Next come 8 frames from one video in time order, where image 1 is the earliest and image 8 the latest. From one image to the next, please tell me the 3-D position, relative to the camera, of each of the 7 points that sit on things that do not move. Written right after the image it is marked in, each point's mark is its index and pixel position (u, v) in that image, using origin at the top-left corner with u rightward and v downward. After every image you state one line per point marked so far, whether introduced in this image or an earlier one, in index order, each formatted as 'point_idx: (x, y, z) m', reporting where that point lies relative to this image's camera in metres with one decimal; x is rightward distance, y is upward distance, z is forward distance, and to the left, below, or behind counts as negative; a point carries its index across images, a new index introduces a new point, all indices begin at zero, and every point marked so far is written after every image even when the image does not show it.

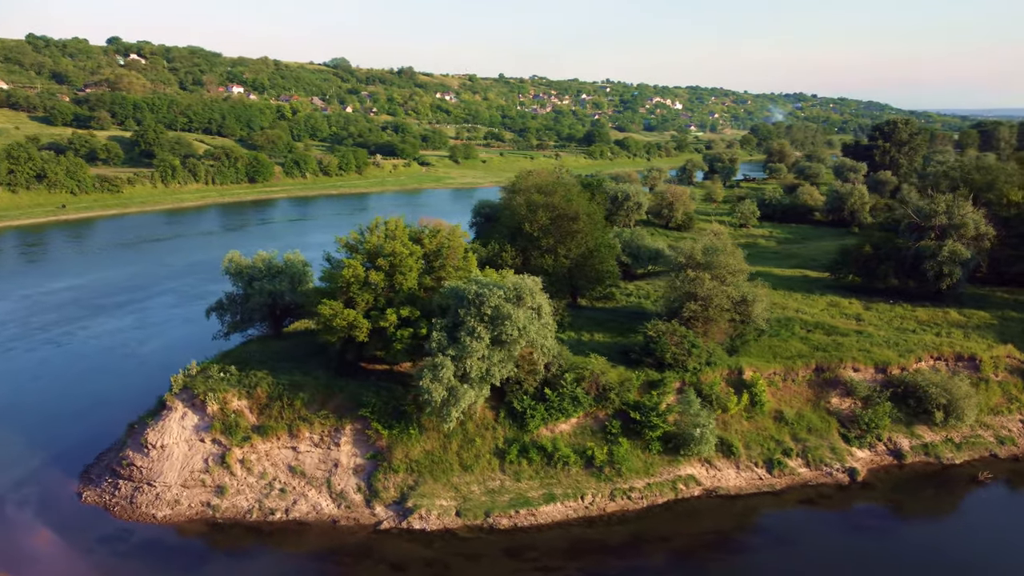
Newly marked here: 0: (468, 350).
0: (-0.9, -1.3, +16.8) m
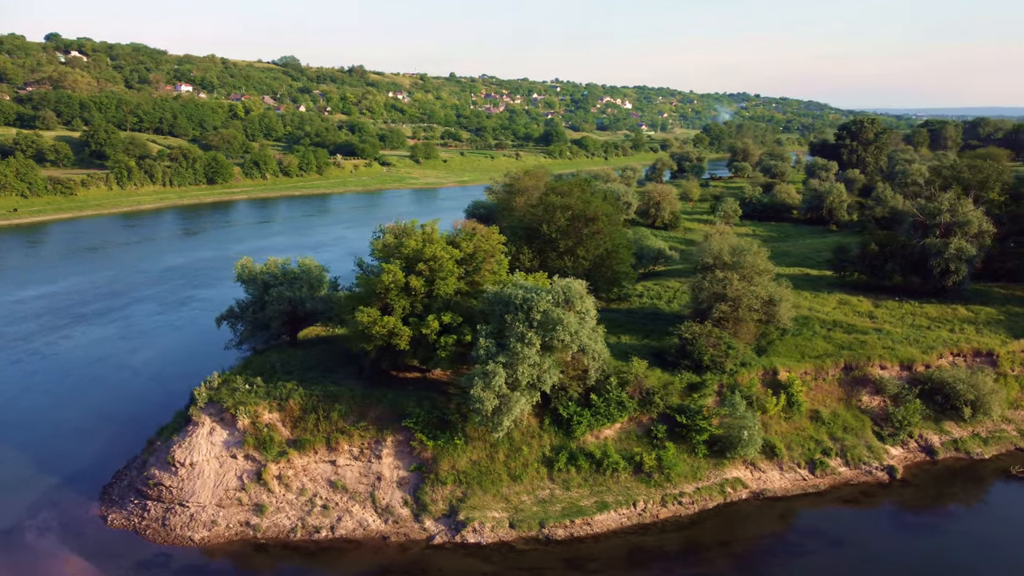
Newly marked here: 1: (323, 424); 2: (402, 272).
0: (+0.2, -1.4, +16.3) m
1: (-4.1, -3.0, +17.5) m
2: (-2.4, +0.3, +17.7) m
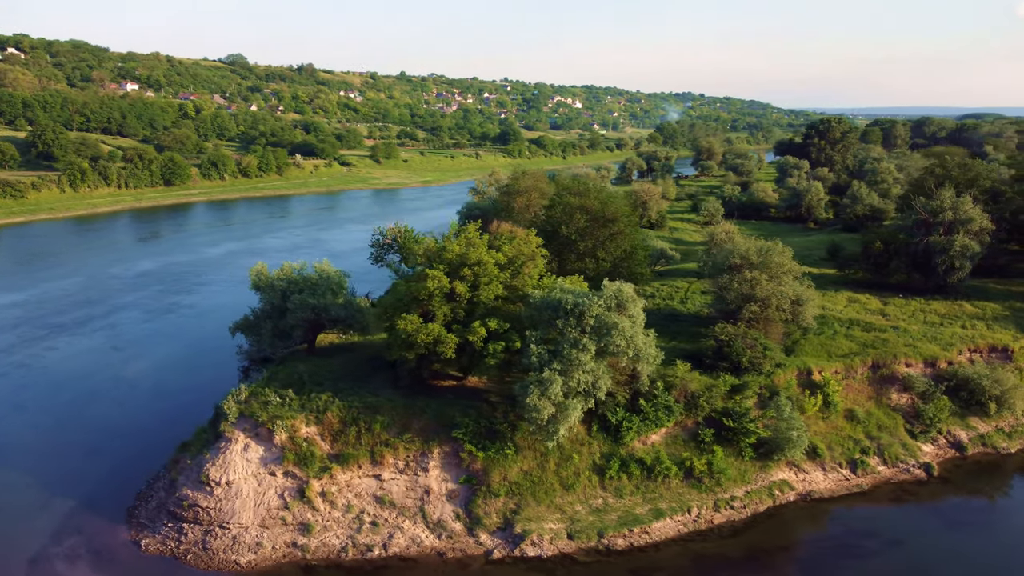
0: (+1.3, -1.5, +15.9) m
1: (-3.1, -3.1, +16.8) m
2: (-1.4, +0.2, +17.1) m
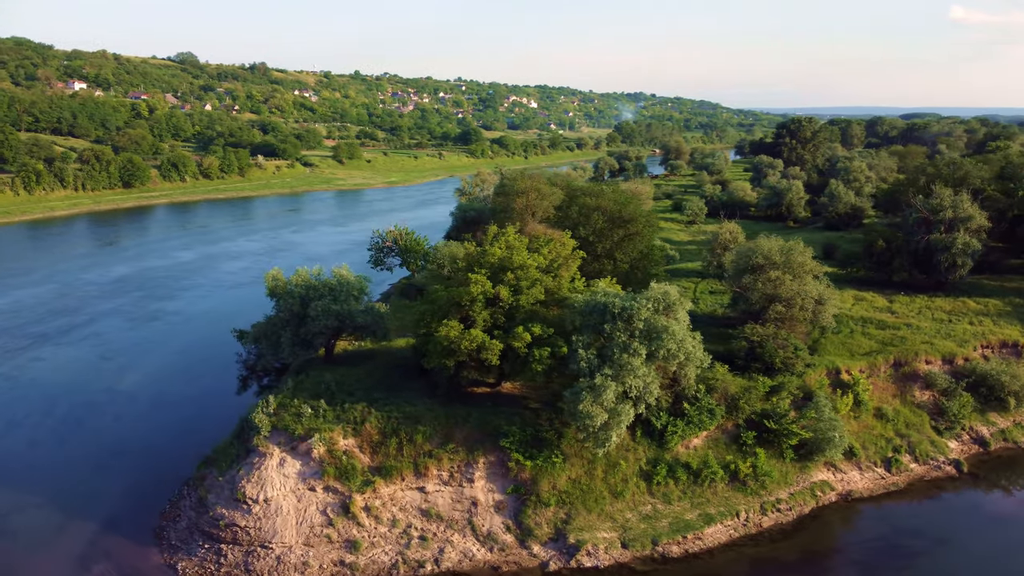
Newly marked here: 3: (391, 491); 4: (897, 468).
0: (+2.2, -1.5, +15.5) m
1: (-2.1, -3.2, +16.2) m
2: (-0.5, +0.1, +16.6) m
3: (-2.4, -4.0, +15.9) m
4: (+9.0, -4.2, +18.8) m
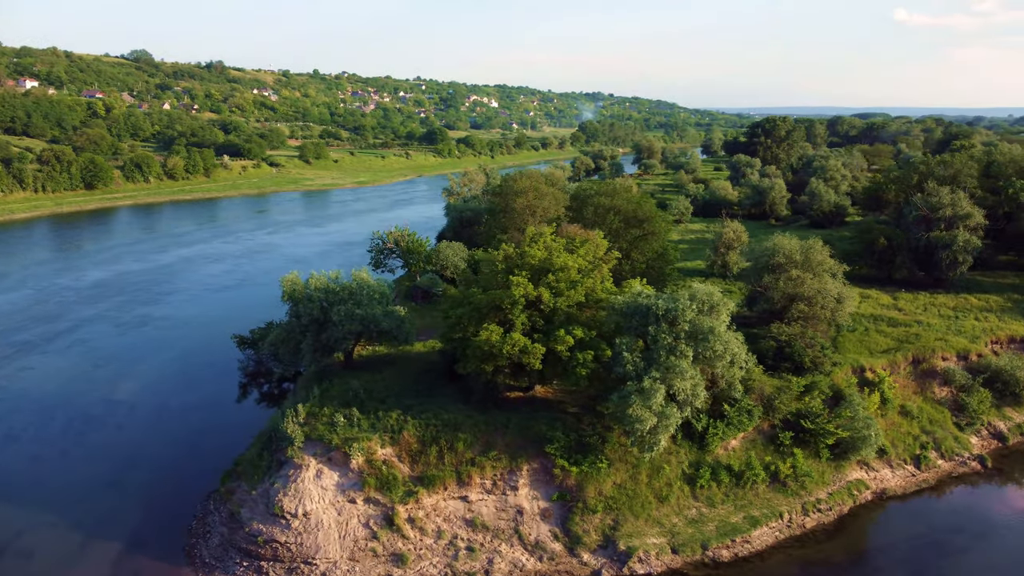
0: (+3.1, -1.6, +15.3) m
1: (-1.2, -3.3, +15.8) m
2: (+0.3, 0.0, +16.2) m
3: (-1.5, -4.1, +15.4) m
4: (+9.8, -4.2, +18.9) m
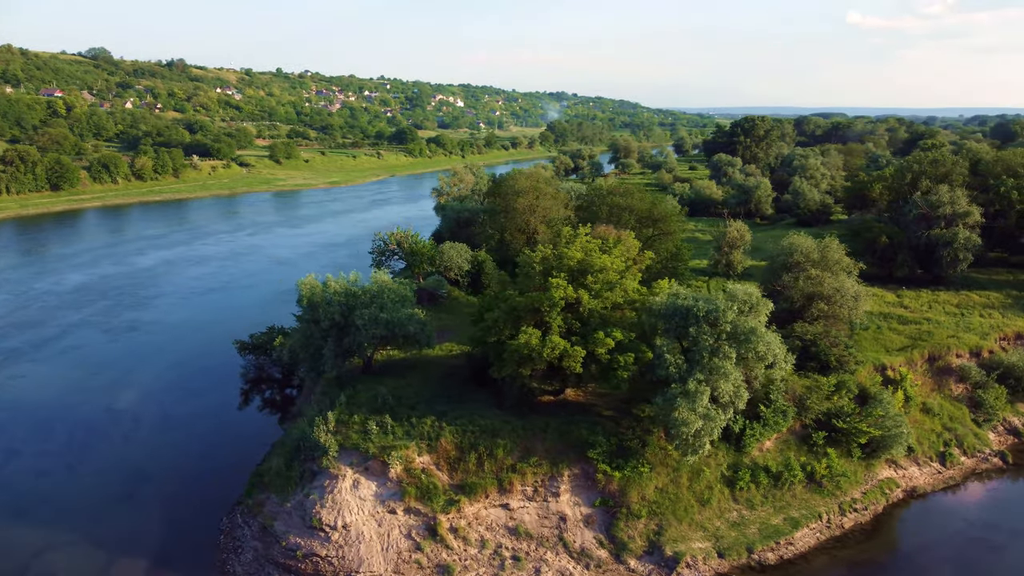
0: (+3.9, -1.6, +15.1) m
1: (-0.5, -3.4, +15.4) m
2: (+1.1, 0.0, +15.9) m
3: (-0.7, -4.1, +15.0) m
4: (+10.4, -4.1, +19.0) m
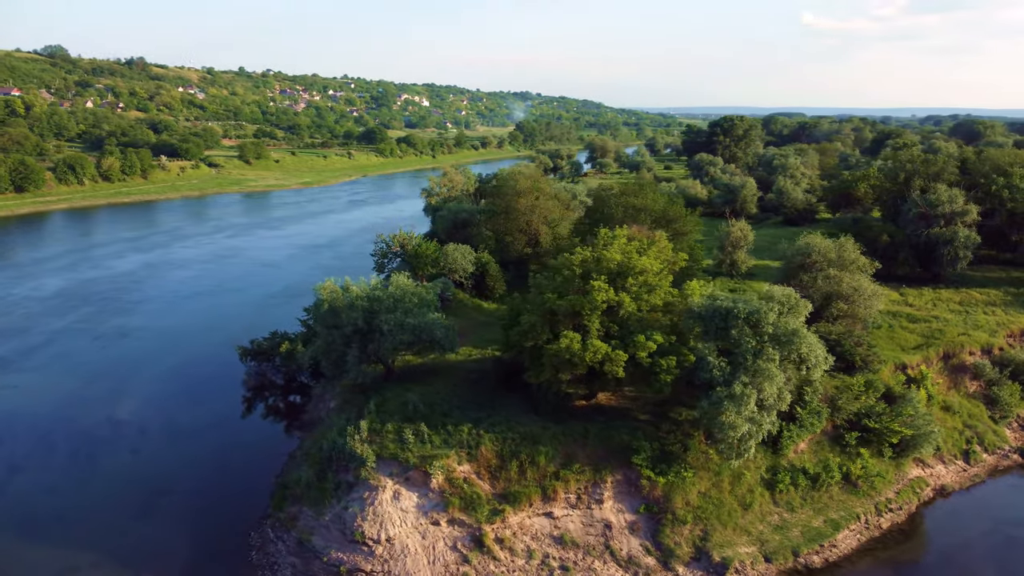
0: (+4.7, -1.6, +14.9) m
1: (+0.3, -3.4, +15.0) m
2: (+1.8, -0.1, +15.6) m
3: (+0.1, -4.2, +14.6) m
4: (+11.0, -4.1, +19.2) m
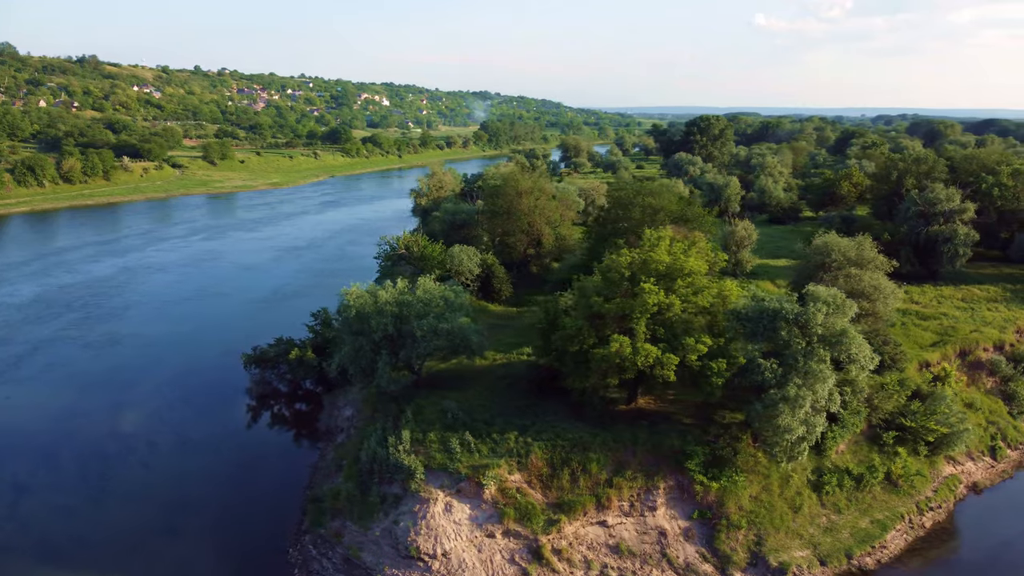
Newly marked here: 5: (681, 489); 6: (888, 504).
0: (+5.6, -1.6, +14.8) m
1: (+1.3, -3.5, +14.7) m
2: (+2.7, -0.1, +15.3) m
3: (+1.1, -4.3, +14.2) m
4: (+11.8, -4.0, +19.3) m
5: (+3.1, -3.8, +15.1) m
6: (+7.7, -4.4, +16.4) m
